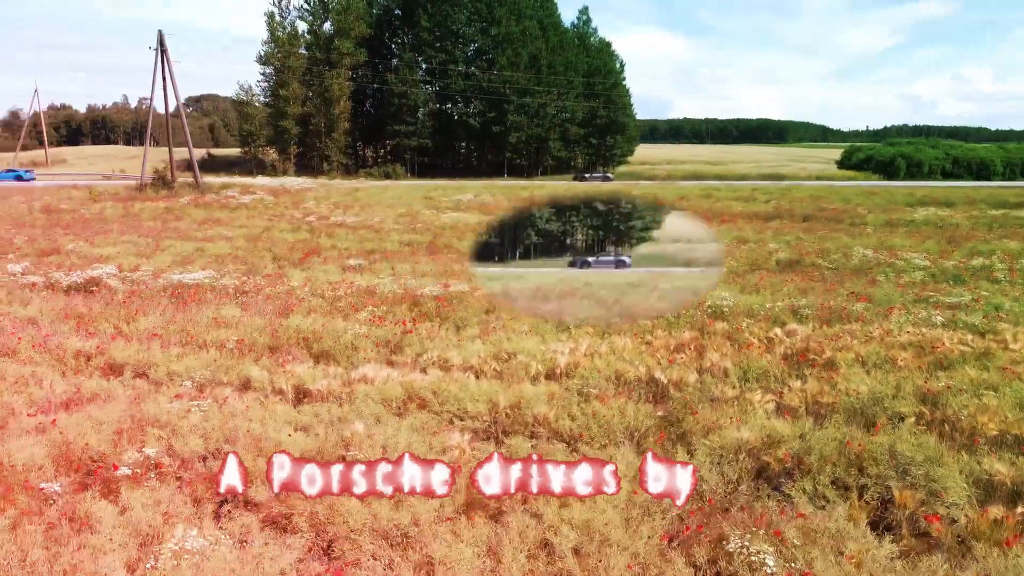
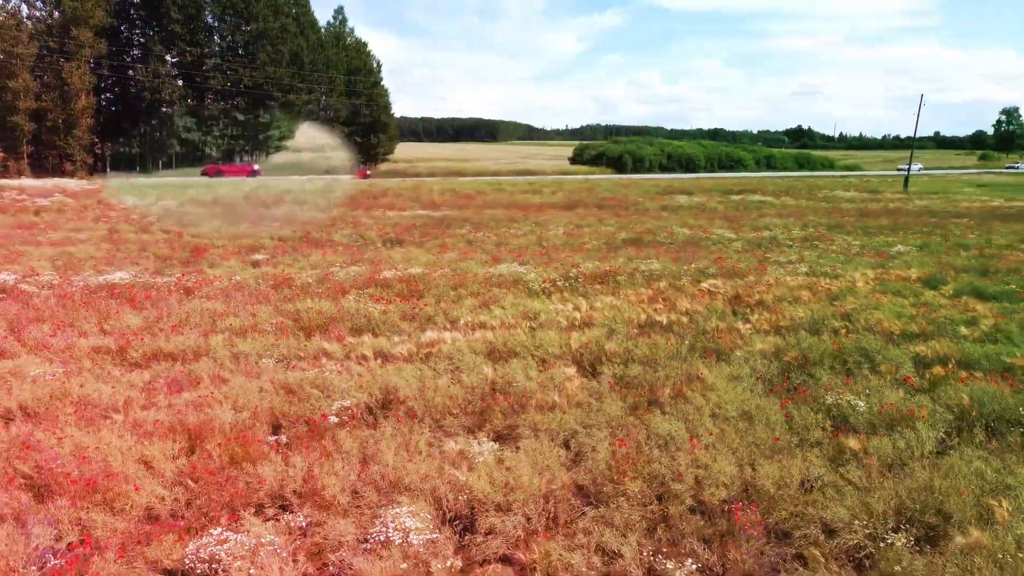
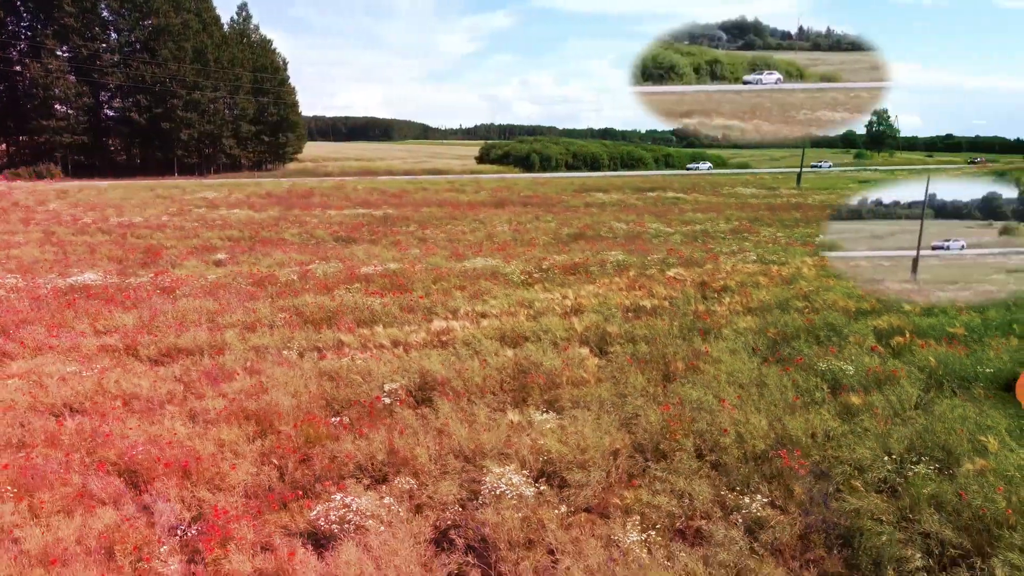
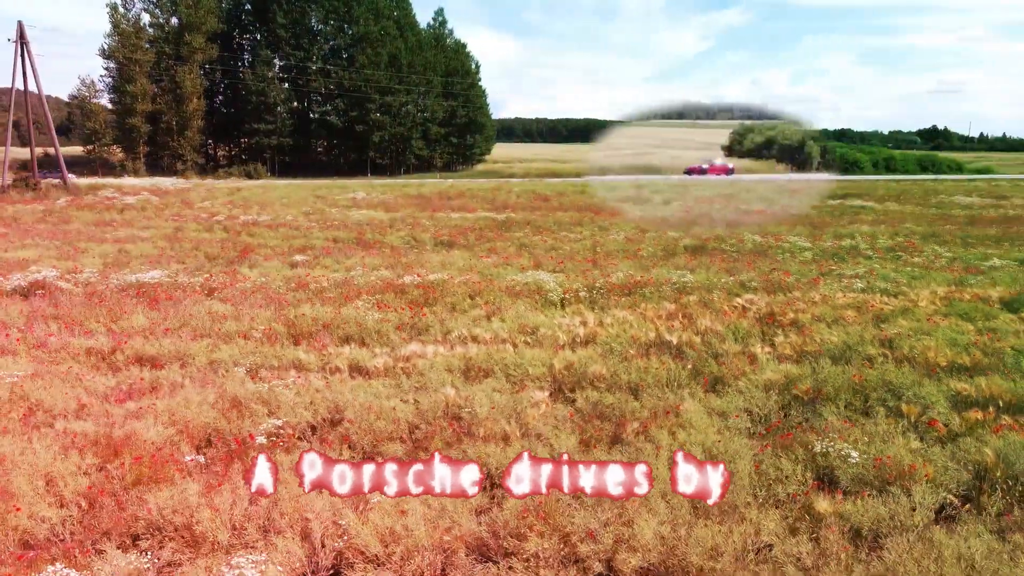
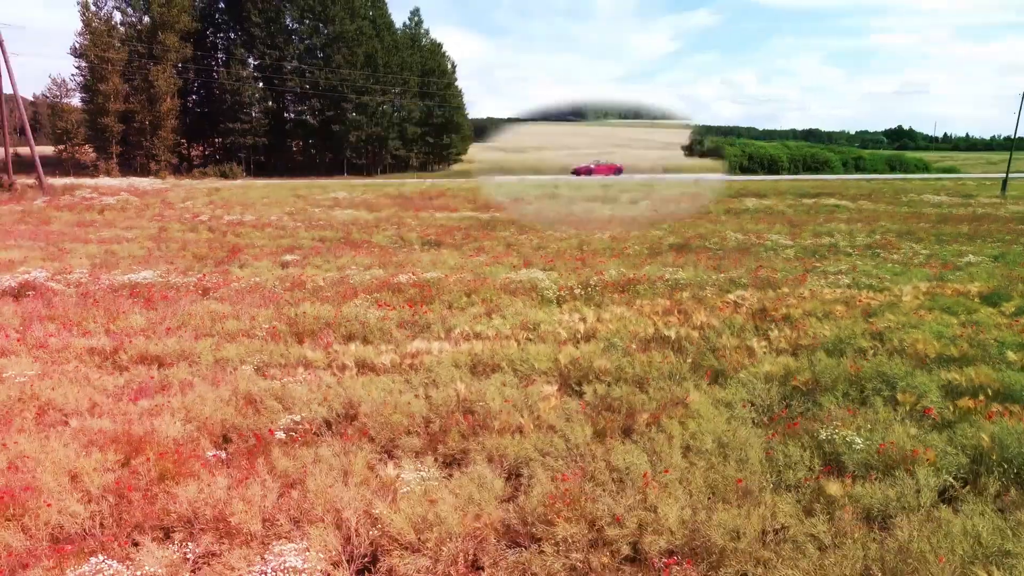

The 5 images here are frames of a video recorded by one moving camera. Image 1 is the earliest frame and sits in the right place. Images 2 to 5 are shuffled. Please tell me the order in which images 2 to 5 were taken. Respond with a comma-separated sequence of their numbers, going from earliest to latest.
4, 2, 5, 3
